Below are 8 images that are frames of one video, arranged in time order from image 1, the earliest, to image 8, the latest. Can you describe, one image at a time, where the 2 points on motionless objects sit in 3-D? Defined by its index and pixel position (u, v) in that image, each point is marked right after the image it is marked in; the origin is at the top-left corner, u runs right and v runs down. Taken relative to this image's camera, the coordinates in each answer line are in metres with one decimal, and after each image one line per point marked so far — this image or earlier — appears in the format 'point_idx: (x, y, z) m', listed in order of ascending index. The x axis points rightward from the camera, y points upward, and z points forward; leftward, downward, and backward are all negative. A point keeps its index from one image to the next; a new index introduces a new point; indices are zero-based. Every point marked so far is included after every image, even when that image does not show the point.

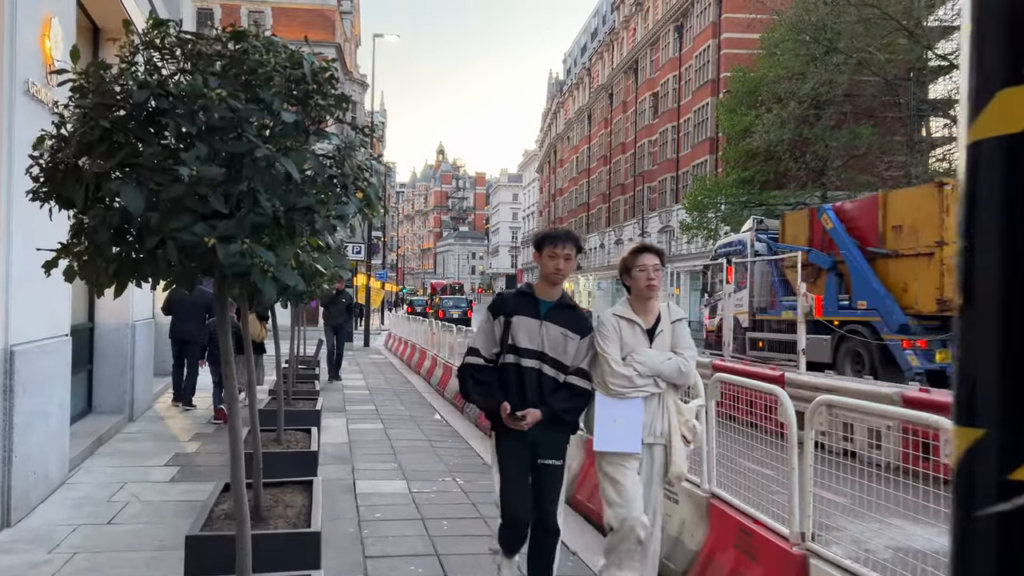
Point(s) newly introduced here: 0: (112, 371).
0: (-4.4, -0.9, +8.9) m
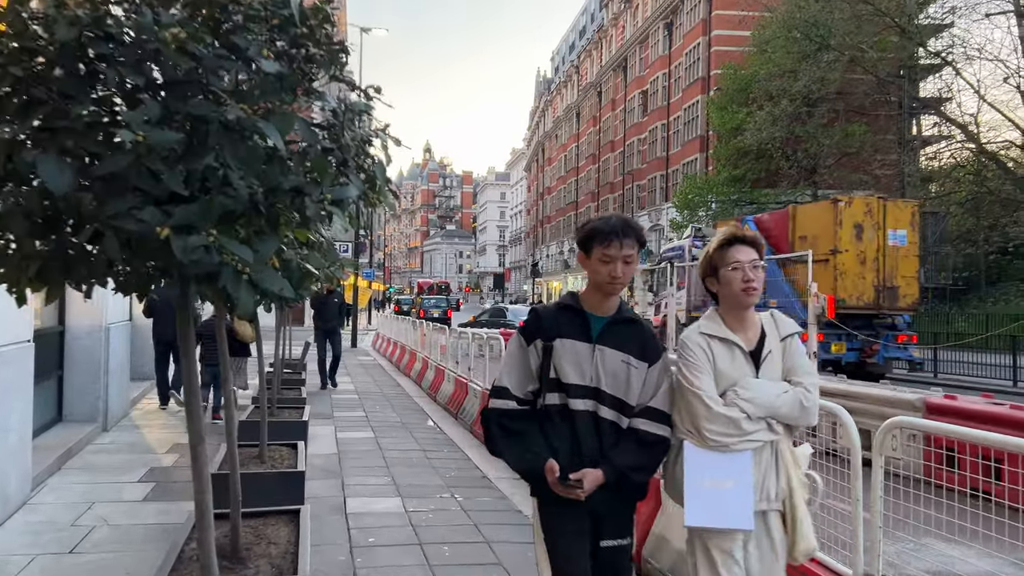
0: (-4.4, -0.9, +8.4) m
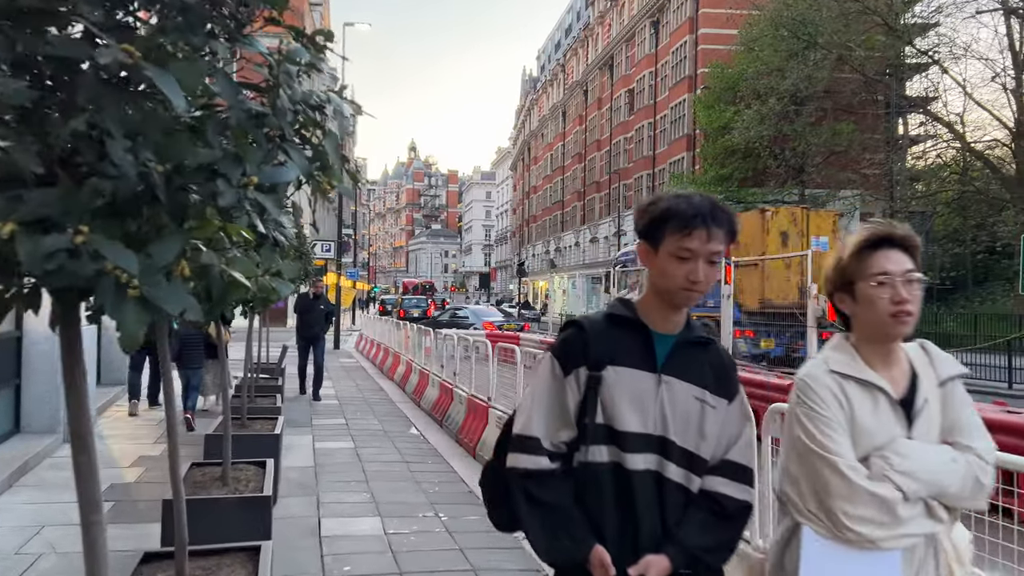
0: (-4.6, -0.9, +7.8) m
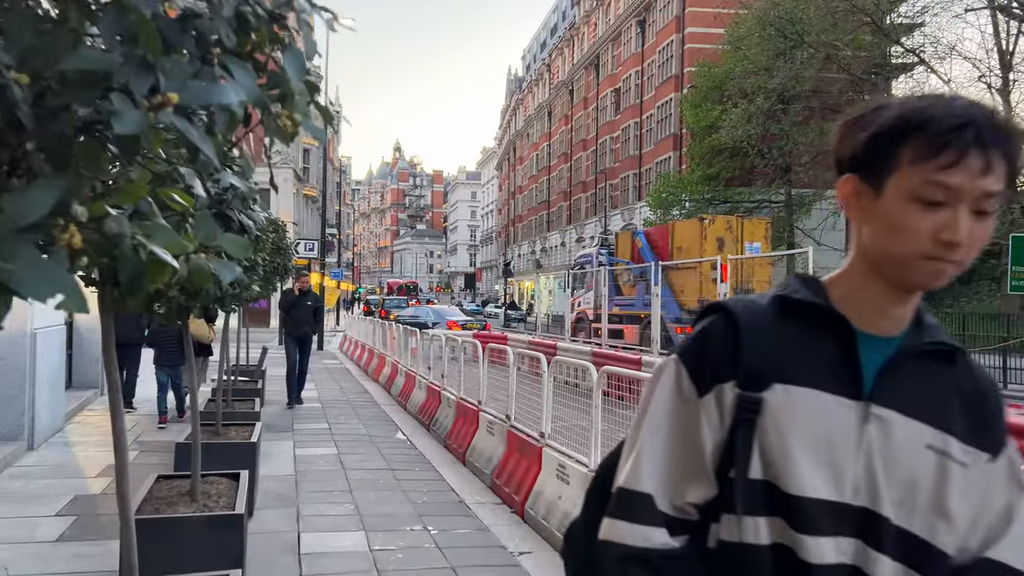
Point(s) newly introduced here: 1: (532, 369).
0: (-4.6, -0.9, +7.4) m
1: (+0.2, -0.6, +6.6) m
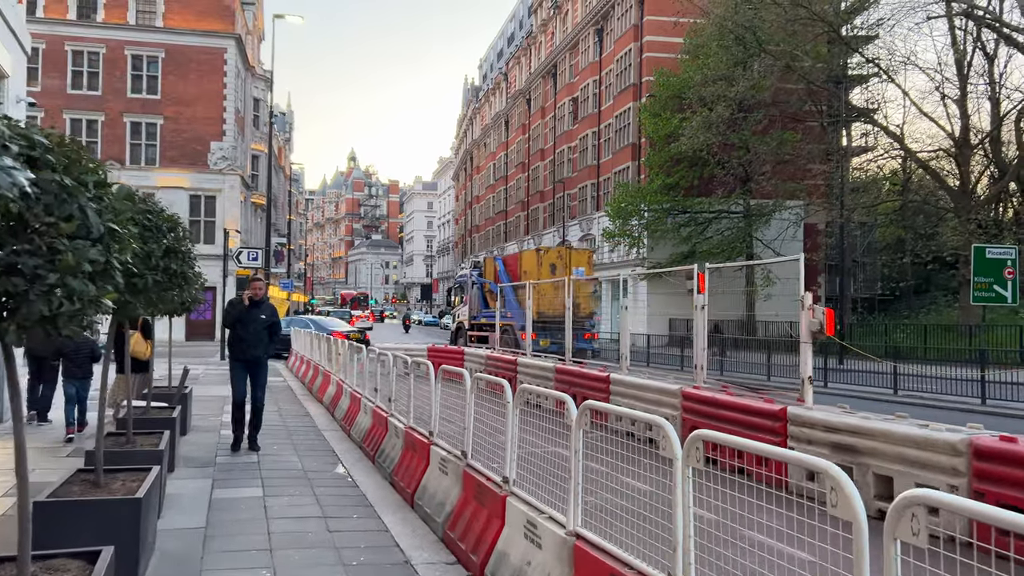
0: (-5.0, -1.0, +6.0) m
1: (-0.1, -0.7, +5.5) m
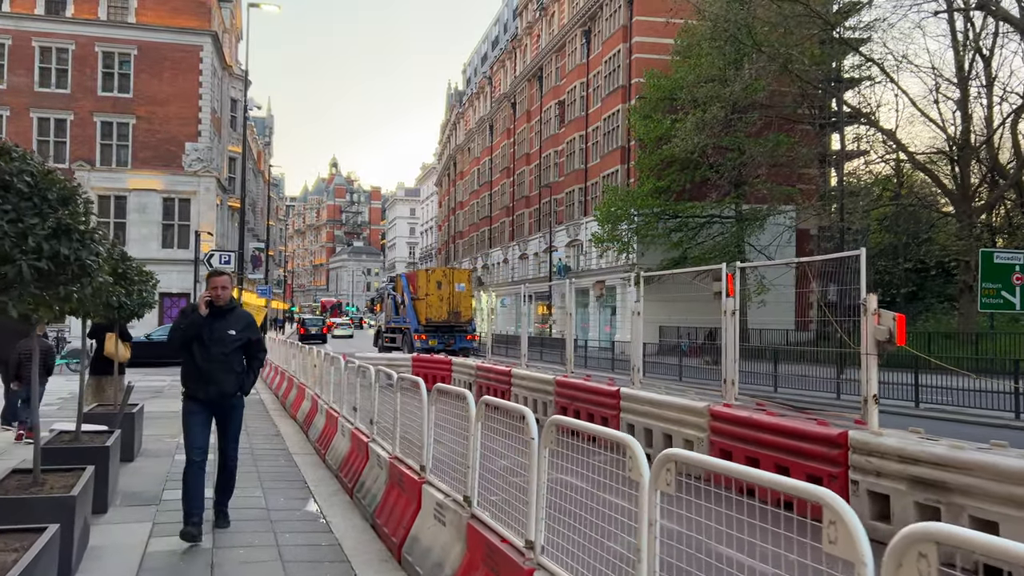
0: (-4.9, -1.0, +4.6) m
1: (0.0, -0.7, +4.2) m
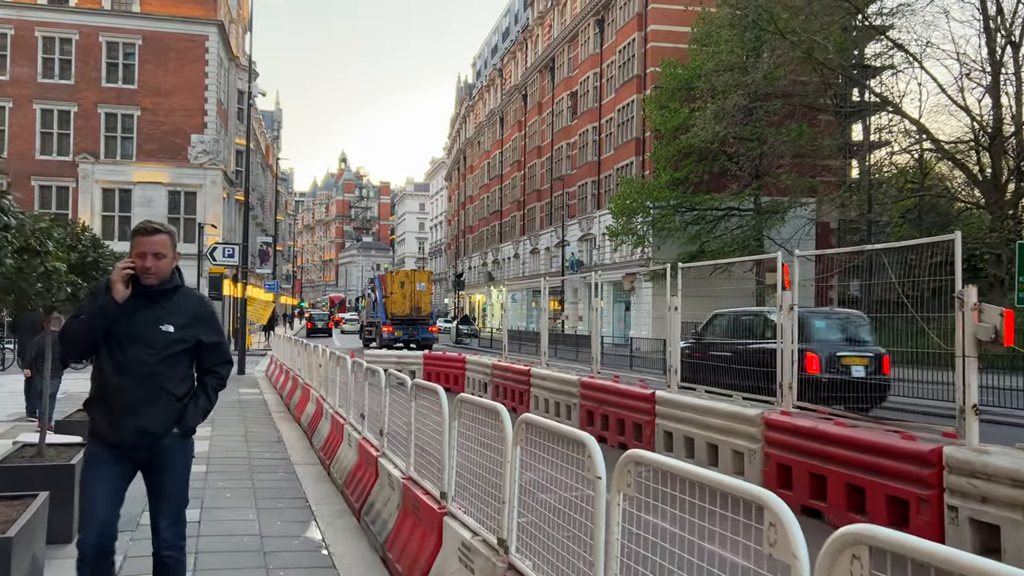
0: (-4.7, -1.0, +3.7) m
1: (+0.2, -0.7, +3.3) m
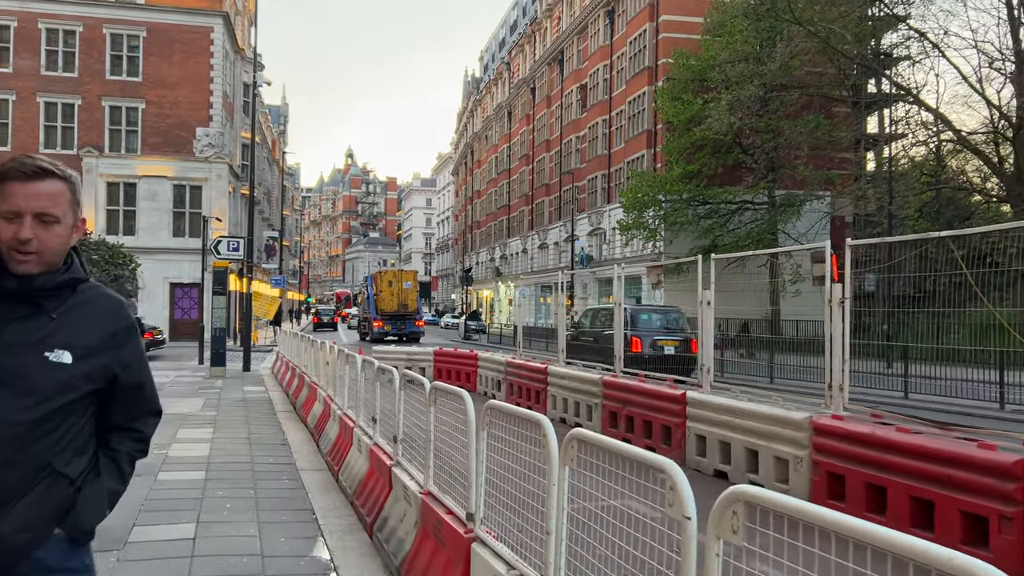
0: (-4.5, -0.9, +3.2) m
1: (+0.4, -0.6, +2.7) m
